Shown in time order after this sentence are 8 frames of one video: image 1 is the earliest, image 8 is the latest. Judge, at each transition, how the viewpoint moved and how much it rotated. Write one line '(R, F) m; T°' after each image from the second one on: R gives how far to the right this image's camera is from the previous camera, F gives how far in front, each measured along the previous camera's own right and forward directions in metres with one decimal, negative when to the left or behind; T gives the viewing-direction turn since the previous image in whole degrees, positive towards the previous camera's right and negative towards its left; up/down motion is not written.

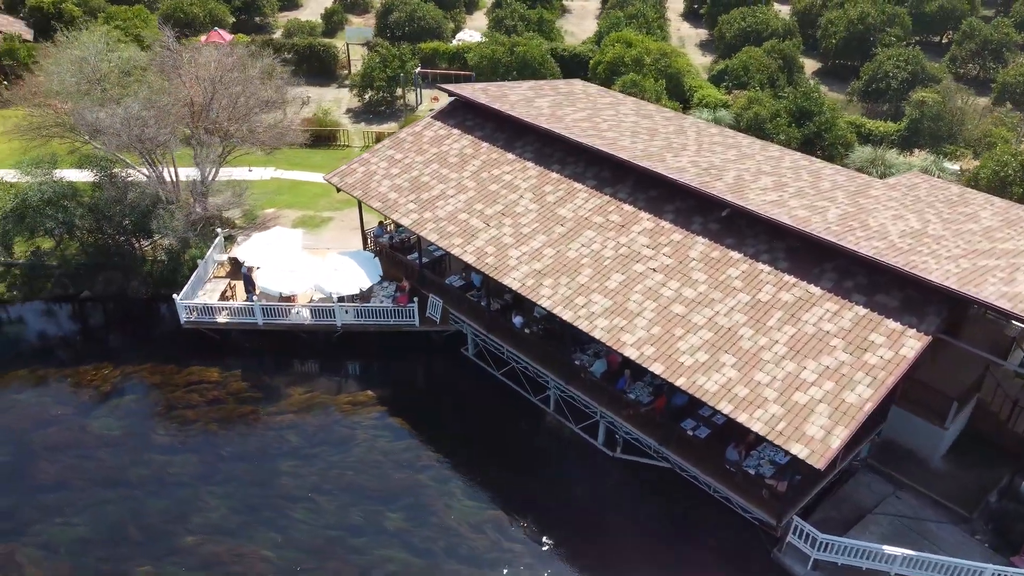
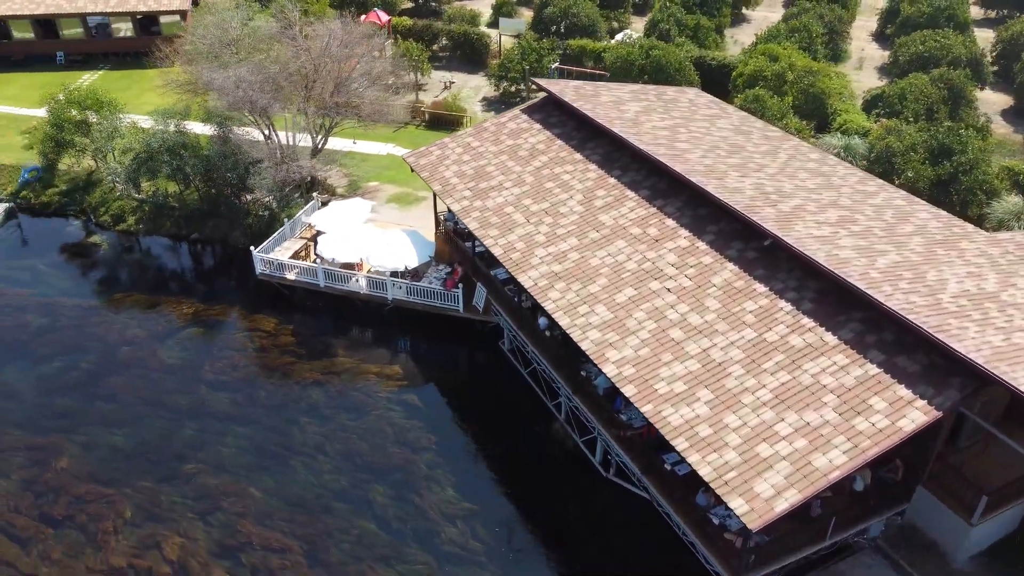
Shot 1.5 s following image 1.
(+4.4, +0.8) m; -14°
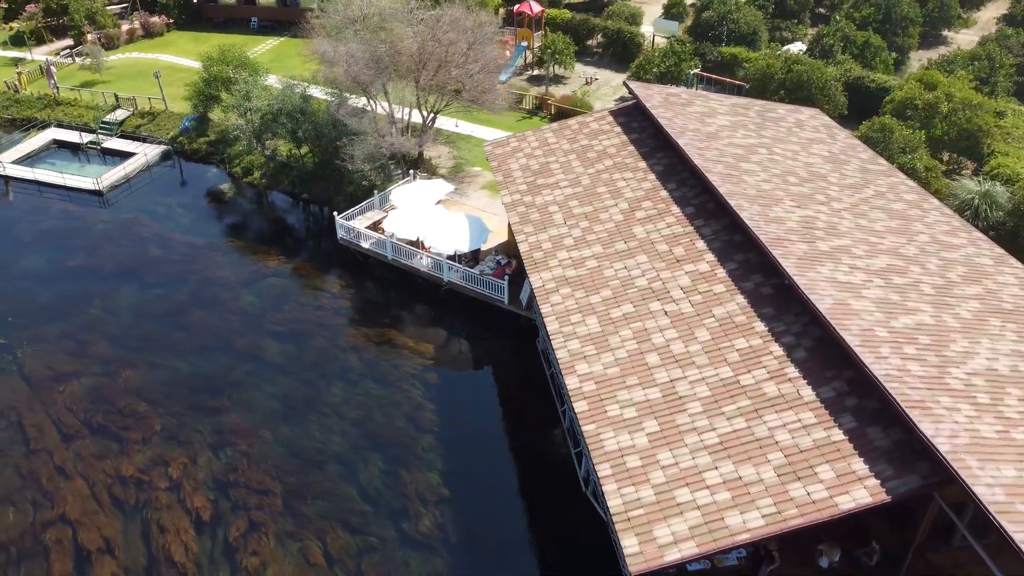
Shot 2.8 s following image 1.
(+4.4, +0.6) m; -14°
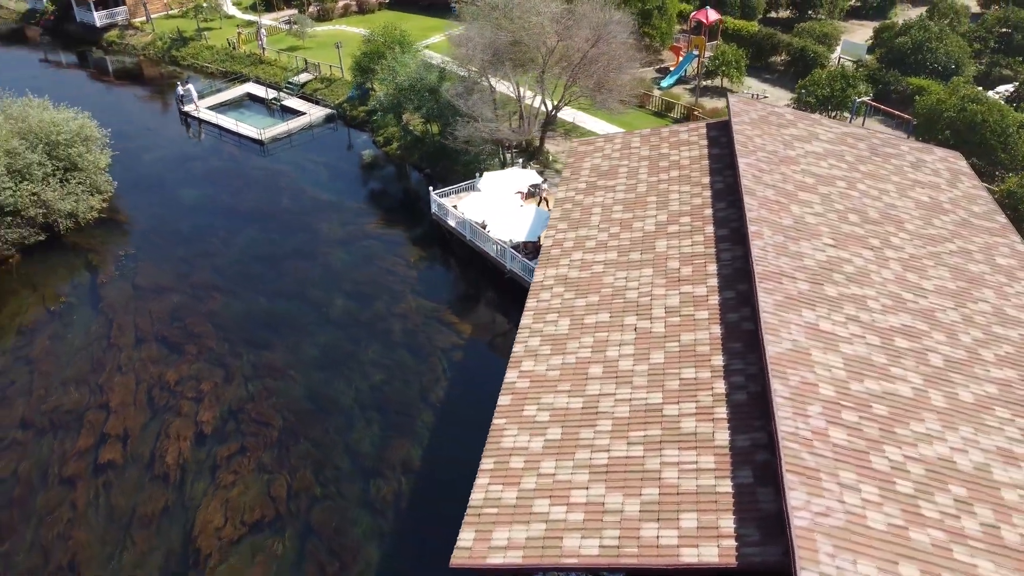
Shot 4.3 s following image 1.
(+5.3, +0.9) m; -16°
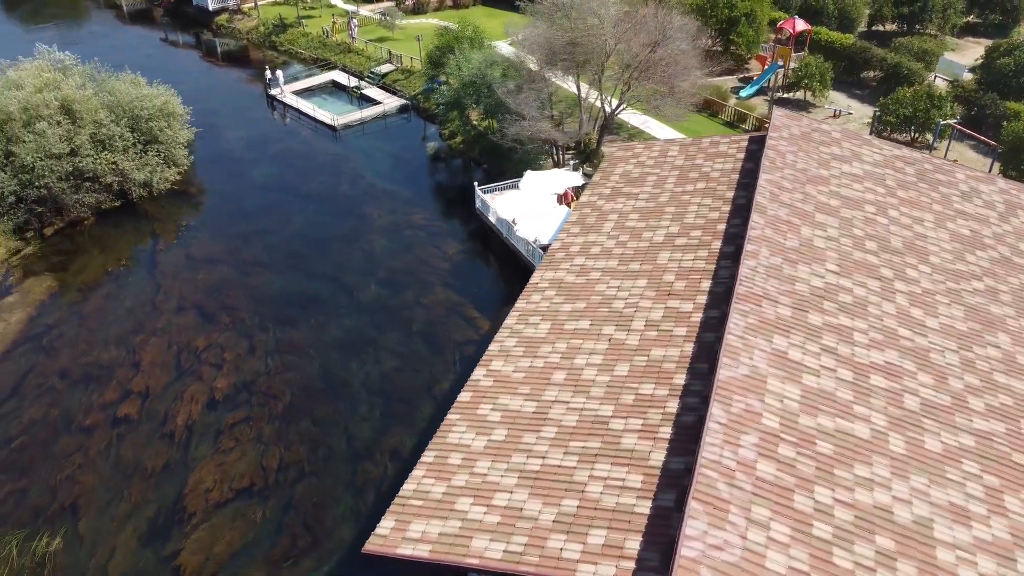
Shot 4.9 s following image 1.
(+2.7, +0.2) m; -8°
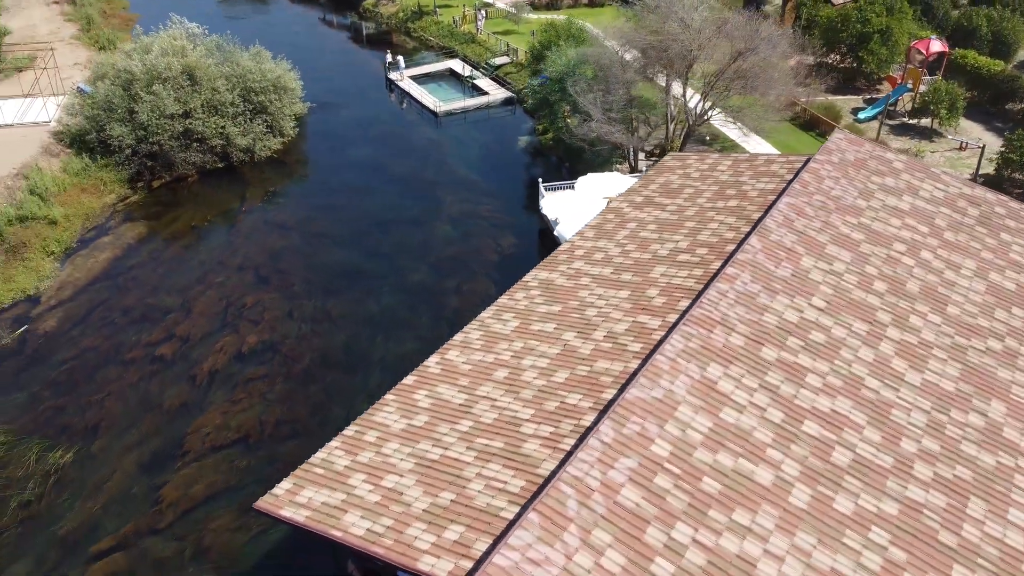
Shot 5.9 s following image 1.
(+3.9, +0.4) m; -11°
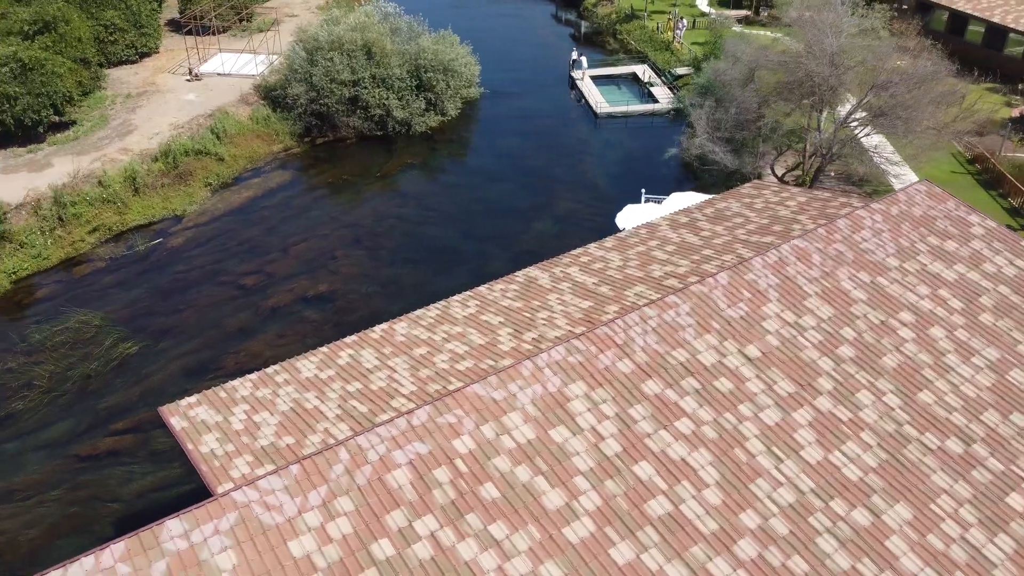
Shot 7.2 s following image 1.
(+6.0, +0.8) m; -18°
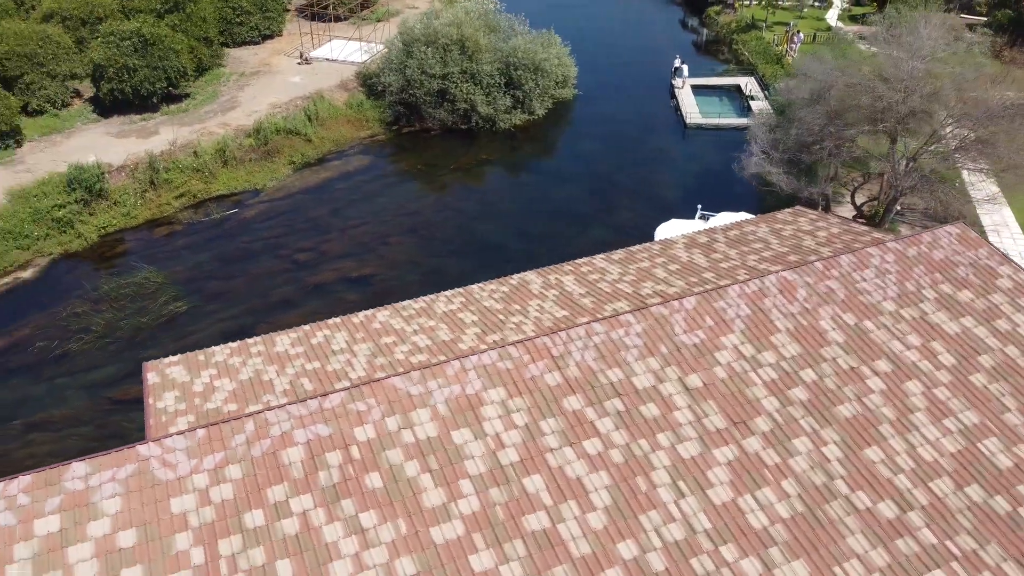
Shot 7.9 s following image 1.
(+3.3, +0.1) m; -10°
